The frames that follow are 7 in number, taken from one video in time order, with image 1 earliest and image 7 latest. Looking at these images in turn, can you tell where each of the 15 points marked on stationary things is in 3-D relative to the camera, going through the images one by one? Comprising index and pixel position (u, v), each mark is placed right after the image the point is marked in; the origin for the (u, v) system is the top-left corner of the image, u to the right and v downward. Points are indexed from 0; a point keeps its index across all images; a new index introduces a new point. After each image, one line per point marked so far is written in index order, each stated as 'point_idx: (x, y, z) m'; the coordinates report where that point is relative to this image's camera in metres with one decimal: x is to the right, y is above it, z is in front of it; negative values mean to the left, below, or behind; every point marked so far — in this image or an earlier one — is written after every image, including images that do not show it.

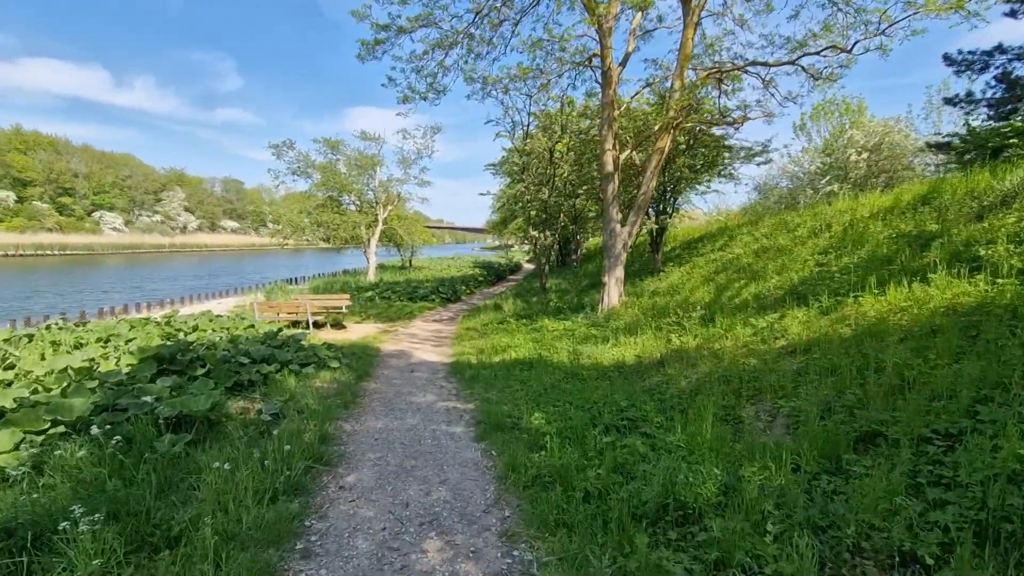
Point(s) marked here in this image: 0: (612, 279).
0: (+2.2, +0.2, +11.0) m
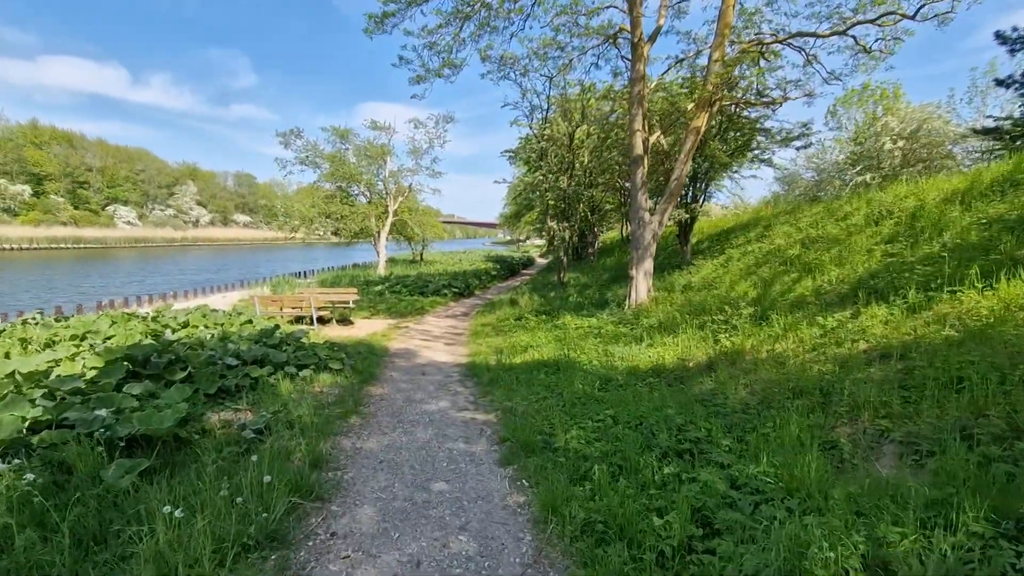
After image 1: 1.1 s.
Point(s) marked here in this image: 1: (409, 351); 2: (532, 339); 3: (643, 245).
0: (+2.6, +0.3, +10.1) m
1: (-1.7, -1.1, +8.5) m
2: (+0.3, -0.9, +8.9) m
3: (+2.6, +0.9, +10.1) m
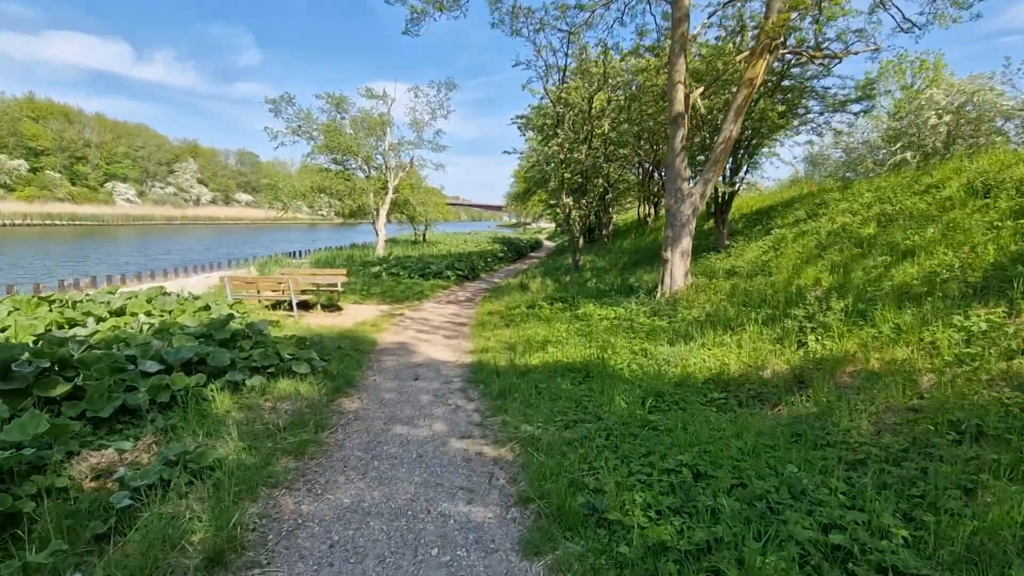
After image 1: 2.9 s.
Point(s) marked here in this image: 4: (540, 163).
0: (+2.8, +0.6, +8.6) m
1: (-1.5, -0.8, +7.0) m
2: (+0.5, -0.6, +7.4) m
3: (+2.8, +1.1, +8.5) m
4: (+0.8, +3.6, +14.7) m
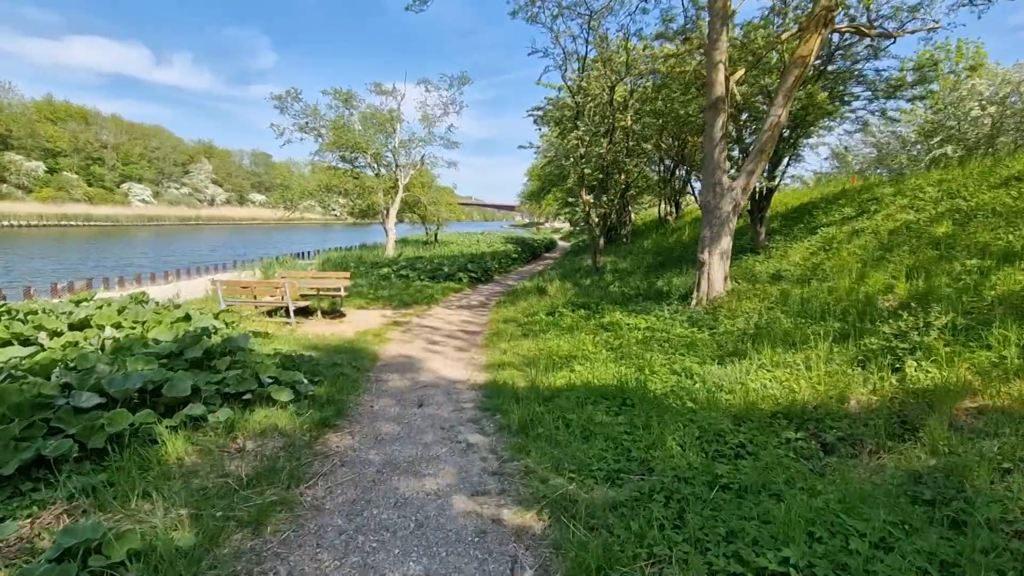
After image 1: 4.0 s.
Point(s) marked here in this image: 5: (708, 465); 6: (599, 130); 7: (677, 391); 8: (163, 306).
0: (+3.0, +0.5, +7.6) m
1: (-1.3, -0.9, +6.2) m
2: (+0.8, -0.7, +6.5) m
3: (+3.1, +1.0, +7.6) m
4: (+1.2, +3.5, +13.8) m
5: (+1.2, -1.1, +3.1) m
6: (+2.1, +3.9, +12.7) m
7: (+1.5, -0.9, +4.6) m
8: (-4.4, -0.2, +6.4) m
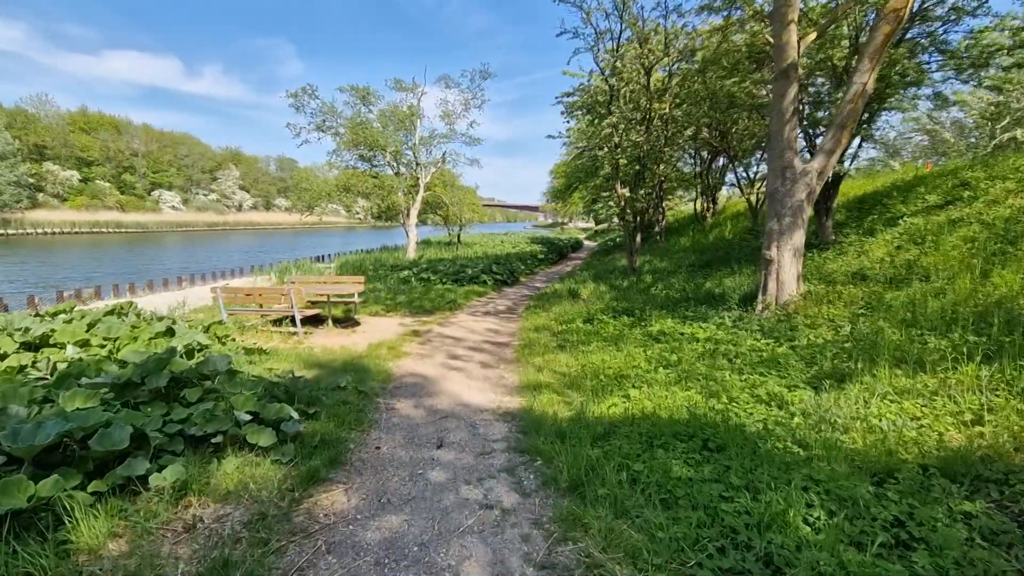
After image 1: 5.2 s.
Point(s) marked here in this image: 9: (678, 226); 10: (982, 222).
0: (+3.5, +0.4, +6.5) m
1: (-0.9, -1.0, +5.2) m
2: (+1.2, -0.8, +5.5) m
3: (+3.5, +1.0, +6.4) m
4: (+1.9, +3.4, +12.7) m
5: (+1.4, -1.1, +2.0) m
6: (+2.8, +3.9, +11.6) m
7: (+1.8, -1.0, +3.5) m
8: (-4.0, -0.3, +5.6) m
9: (+6.3, +2.4, +19.4) m
10: (+5.8, +0.8, +6.4) m
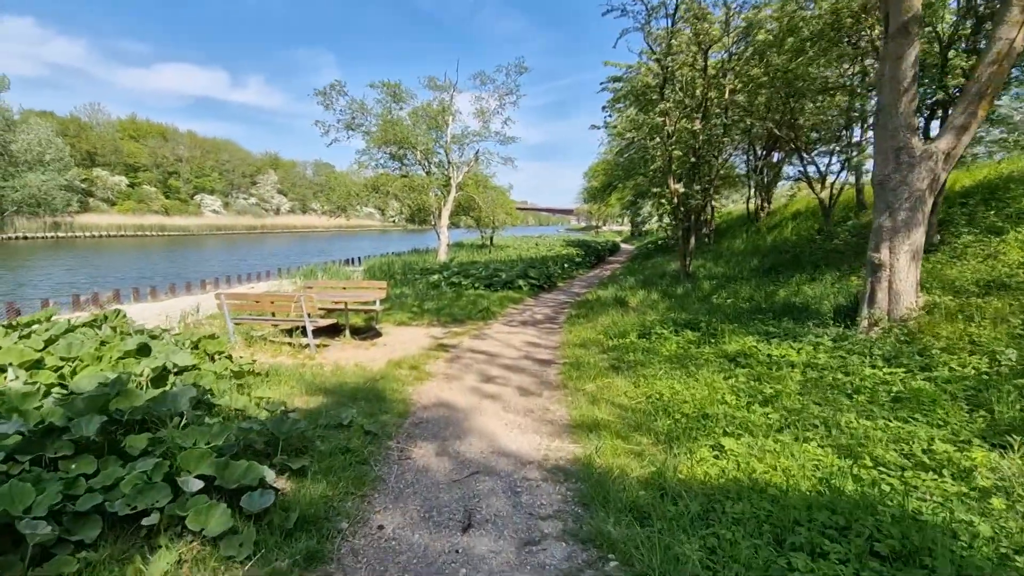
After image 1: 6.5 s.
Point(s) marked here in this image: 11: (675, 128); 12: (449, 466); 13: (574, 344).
0: (+3.9, +0.3, +5.2) m
1: (-0.5, -1.0, +4.2) m
2: (+1.6, -0.9, +4.3) m
3: (+4.0, +0.9, +5.1) m
4: (+2.8, +3.3, +11.5) m
5: (+1.6, -1.2, +0.9) m
6: (+3.6, +3.7, +10.4) m
7: (+2.1, -1.1, +2.3) m
8: (-3.5, -0.4, +4.7) m
9: (+7.5, +2.1, +17.9) m
10: (+6.3, +0.7, +4.9) m
11: (+3.3, +3.2, +10.2) m
12: (-0.4, -1.1, +3.3) m
13: (+0.8, -0.7, +6.8) m
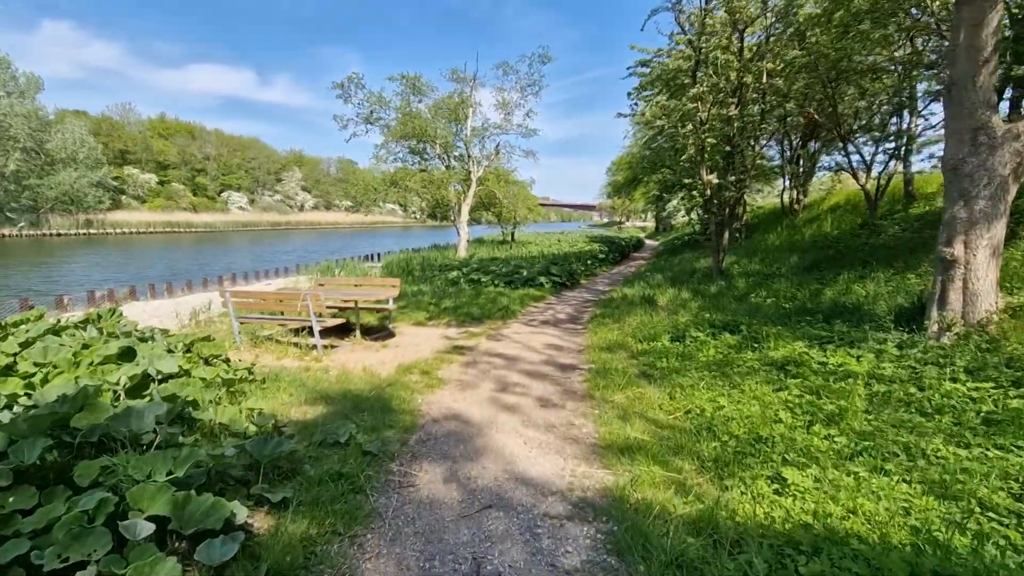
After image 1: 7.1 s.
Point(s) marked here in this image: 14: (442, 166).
0: (+4.1, +0.3, +4.5) m
1: (-0.4, -1.0, +3.7) m
2: (+1.7, -0.9, +3.7) m
3: (+4.1, +0.9, +4.5) m
4: (+3.2, +3.3, +10.9) m
5: (+1.6, -1.2, +0.3) m
6: (+4.0, +3.7, +9.7) m
7: (+2.1, -1.1, +1.7) m
8: (-3.4, -0.4, +4.4) m
9: (+8.3, +2.2, +17.1) m
10: (+6.4, +0.7, +4.2) m
11: (+3.7, +3.2, +9.6) m
12: (-0.3, -1.1, +2.8) m
13: (+1.1, -0.7, +6.2) m
14: (-2.7, +4.7, +19.7) m
